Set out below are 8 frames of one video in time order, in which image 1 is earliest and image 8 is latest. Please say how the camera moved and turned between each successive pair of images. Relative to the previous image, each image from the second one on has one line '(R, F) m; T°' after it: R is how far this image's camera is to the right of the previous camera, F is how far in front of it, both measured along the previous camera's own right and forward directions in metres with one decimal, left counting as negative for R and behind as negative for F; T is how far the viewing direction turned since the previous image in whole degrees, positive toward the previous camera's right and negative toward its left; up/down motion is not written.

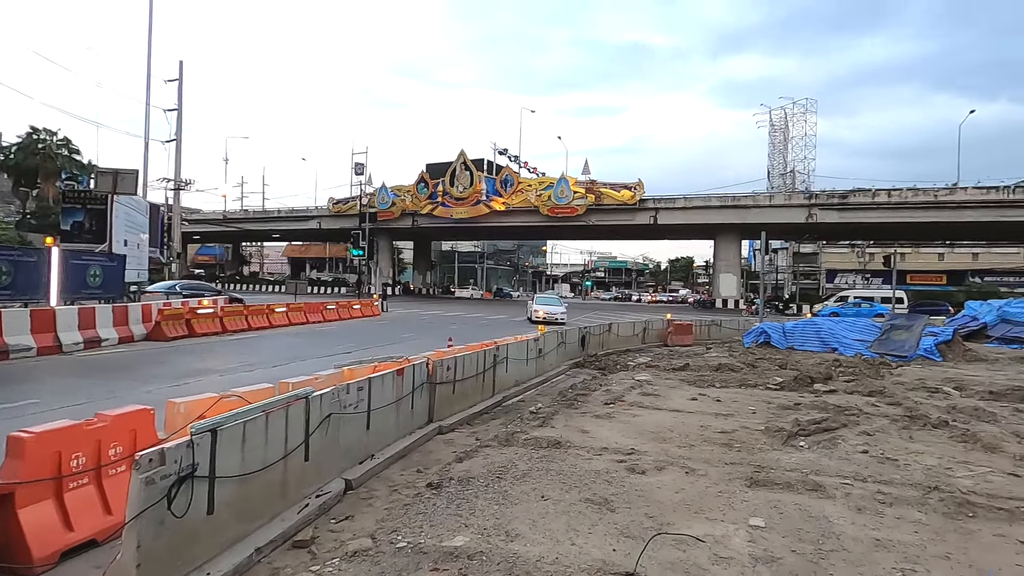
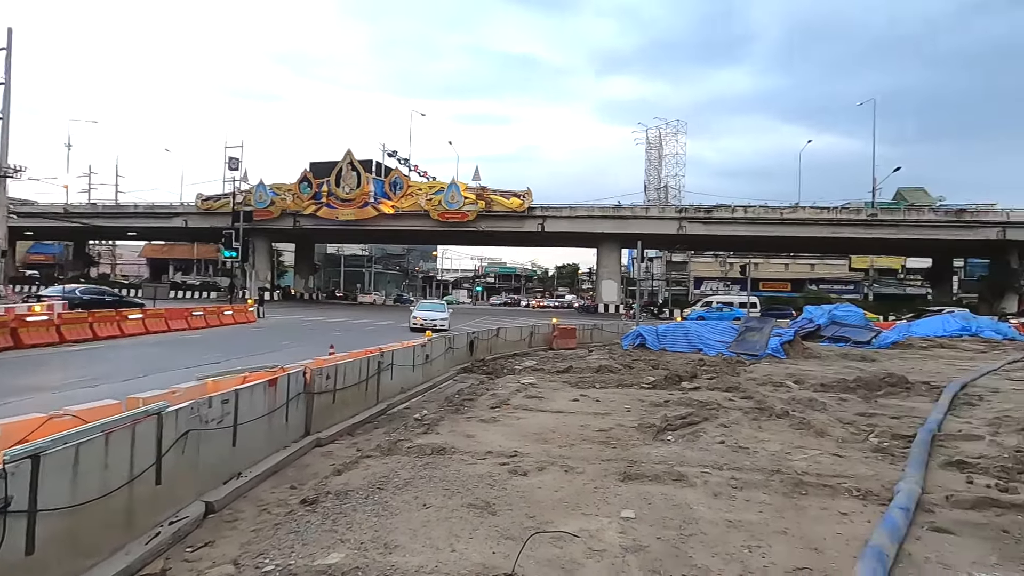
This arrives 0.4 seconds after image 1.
(+0.1, 0.0) m; +12°
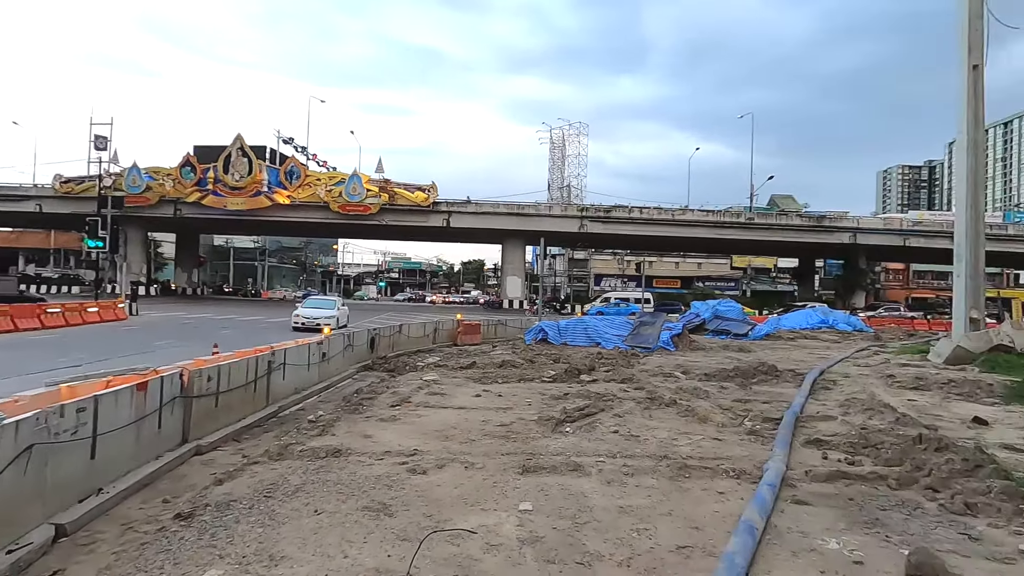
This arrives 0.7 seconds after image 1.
(+0.1, 0.0) m; +10°
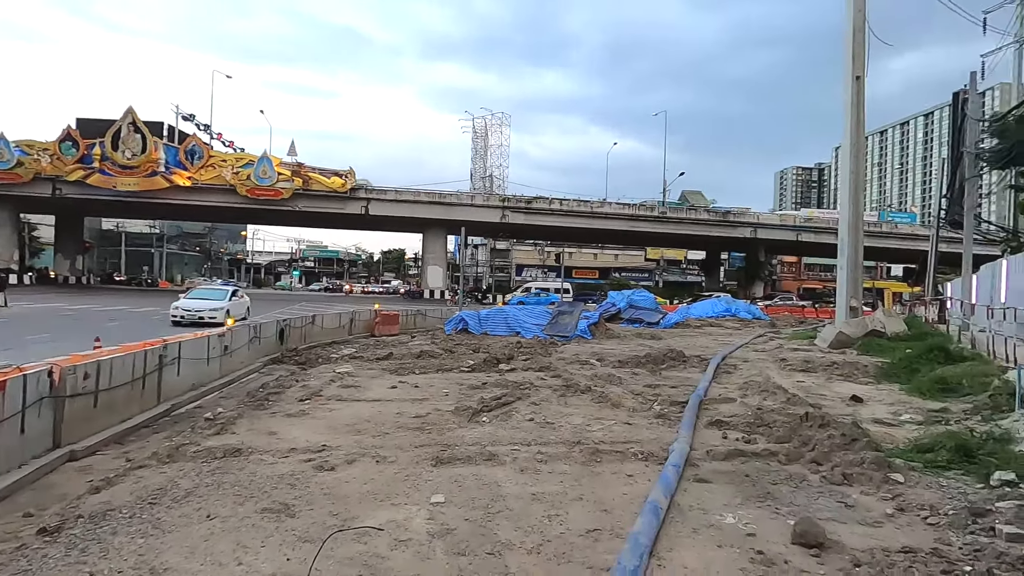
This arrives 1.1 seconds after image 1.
(+0.1, +0.1) m; +8°
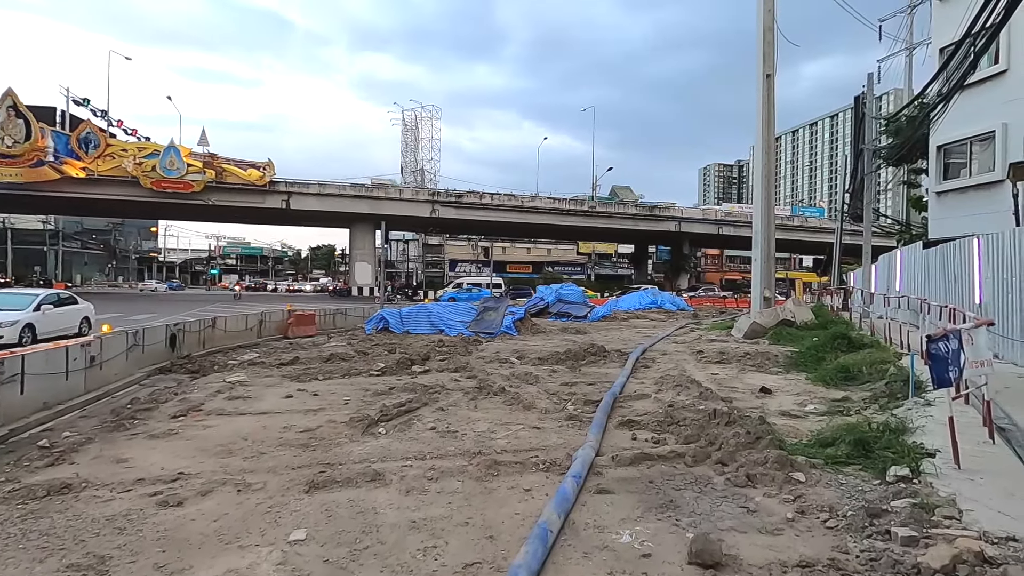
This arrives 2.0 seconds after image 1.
(+0.5, +0.6) m; +7°
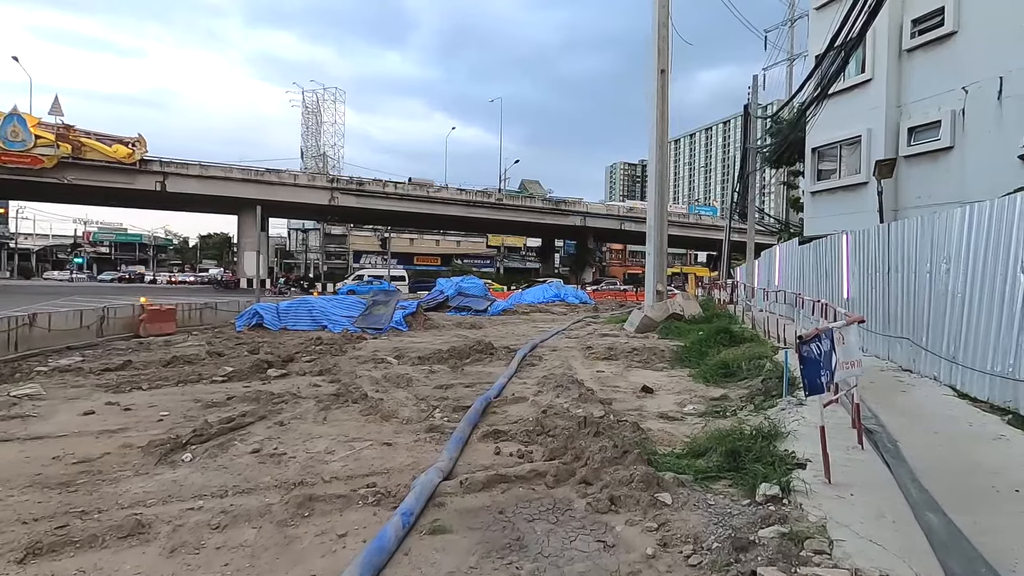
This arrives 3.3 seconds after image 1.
(+0.8, +1.0) m; +9°
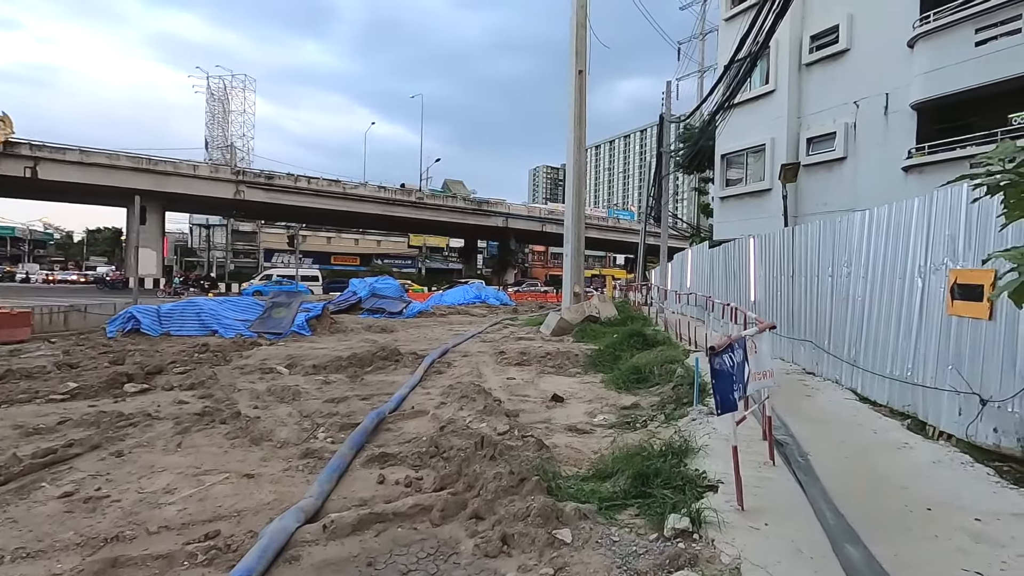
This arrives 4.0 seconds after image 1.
(+0.4, +0.7) m; +8°
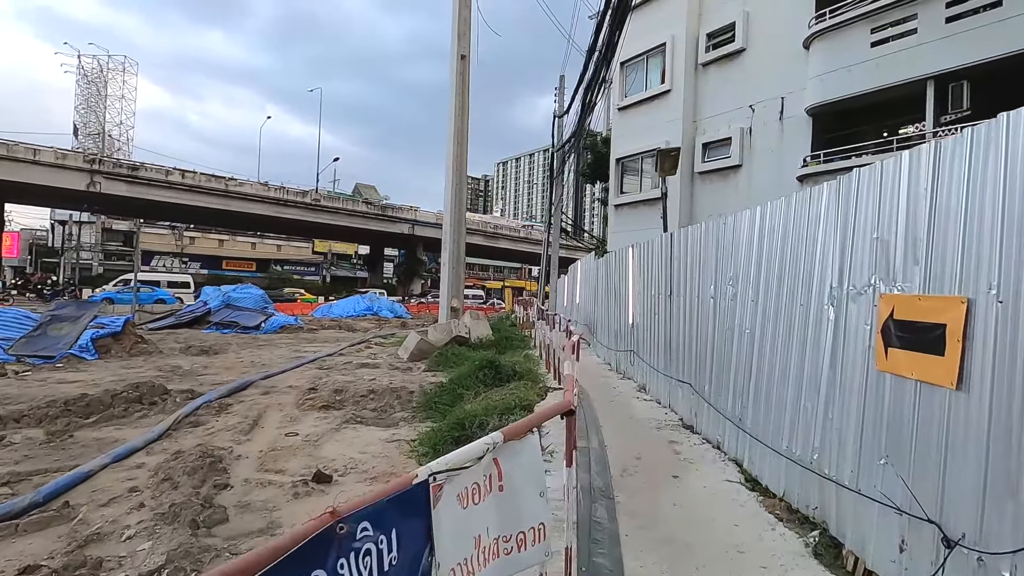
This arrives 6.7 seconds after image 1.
(+1.8, +2.7) m; +8°
